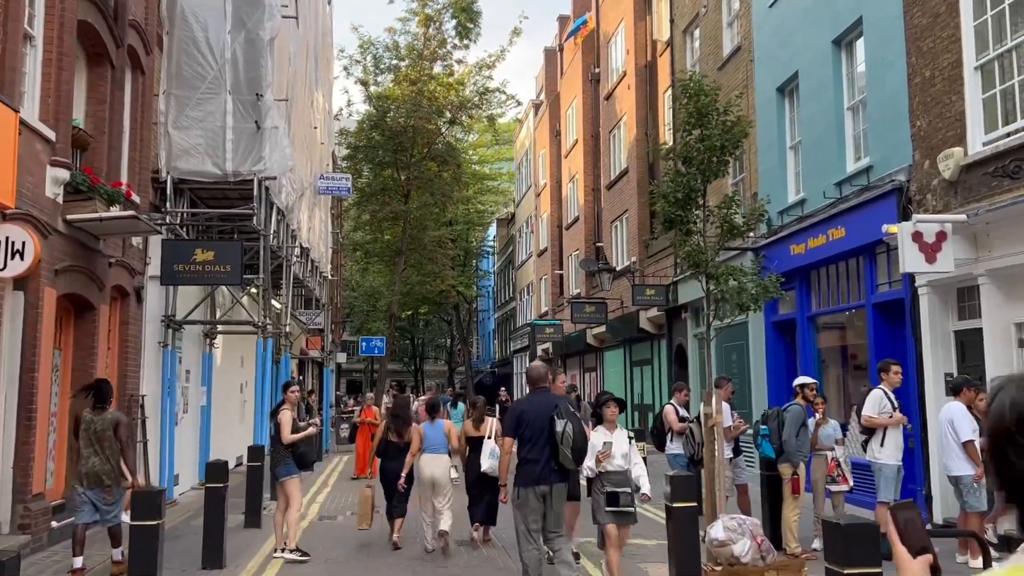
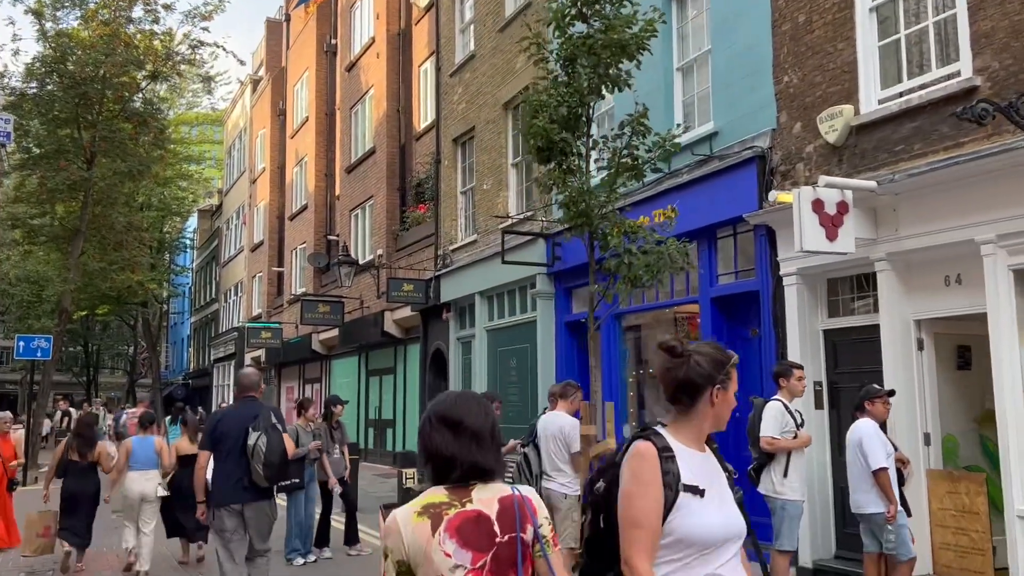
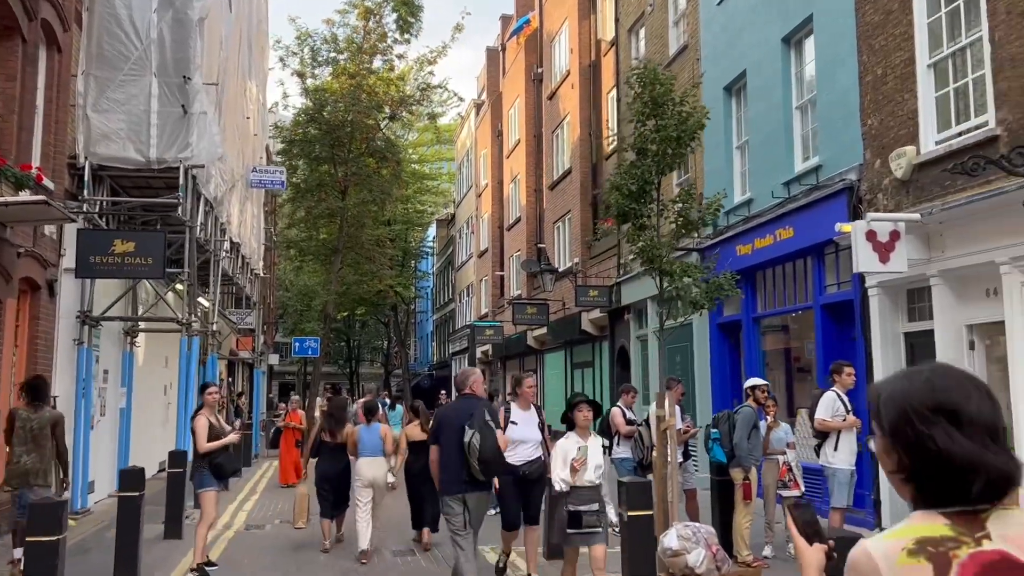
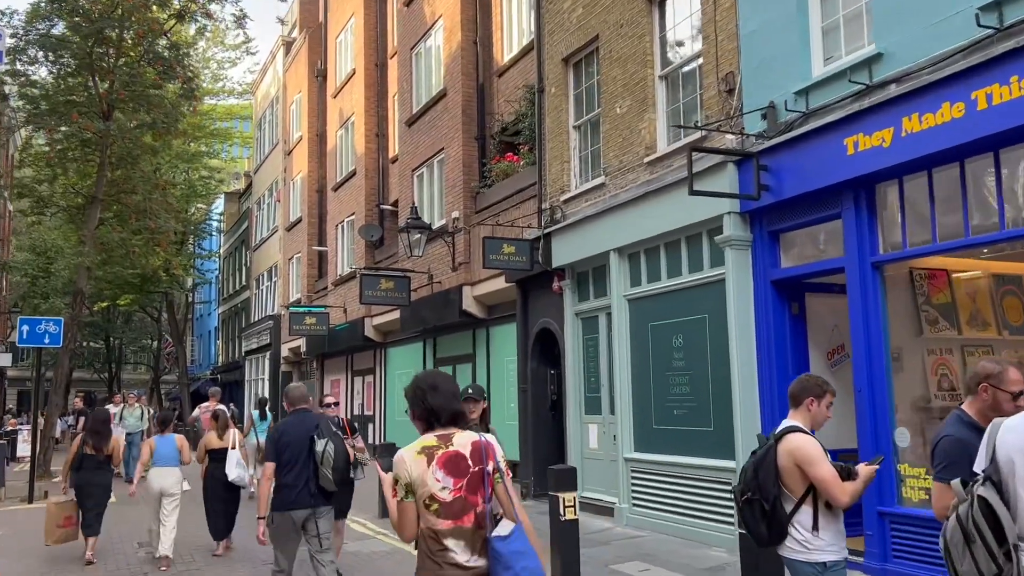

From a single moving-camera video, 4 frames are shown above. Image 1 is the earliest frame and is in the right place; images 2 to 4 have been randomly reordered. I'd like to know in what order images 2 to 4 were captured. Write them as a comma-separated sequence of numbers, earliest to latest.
3, 2, 4
